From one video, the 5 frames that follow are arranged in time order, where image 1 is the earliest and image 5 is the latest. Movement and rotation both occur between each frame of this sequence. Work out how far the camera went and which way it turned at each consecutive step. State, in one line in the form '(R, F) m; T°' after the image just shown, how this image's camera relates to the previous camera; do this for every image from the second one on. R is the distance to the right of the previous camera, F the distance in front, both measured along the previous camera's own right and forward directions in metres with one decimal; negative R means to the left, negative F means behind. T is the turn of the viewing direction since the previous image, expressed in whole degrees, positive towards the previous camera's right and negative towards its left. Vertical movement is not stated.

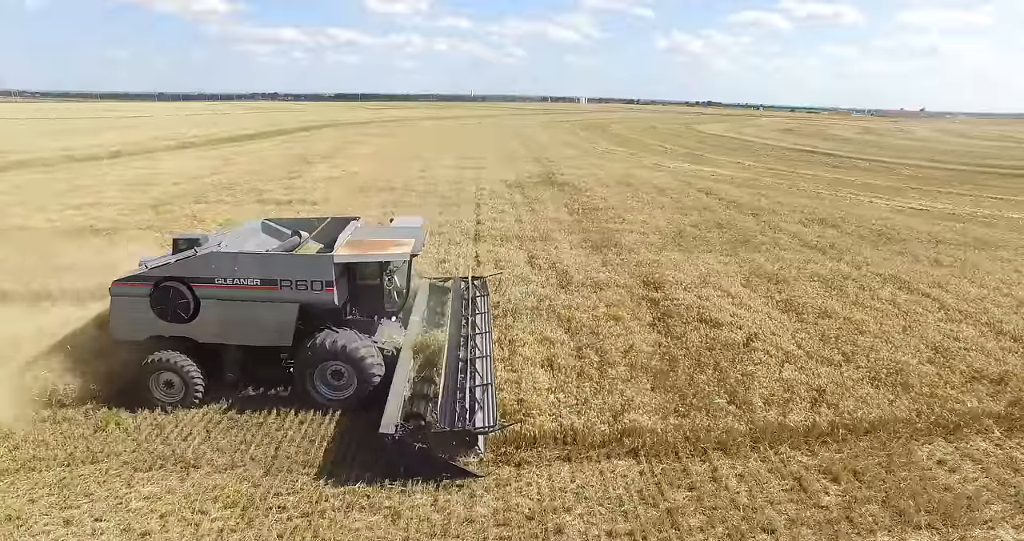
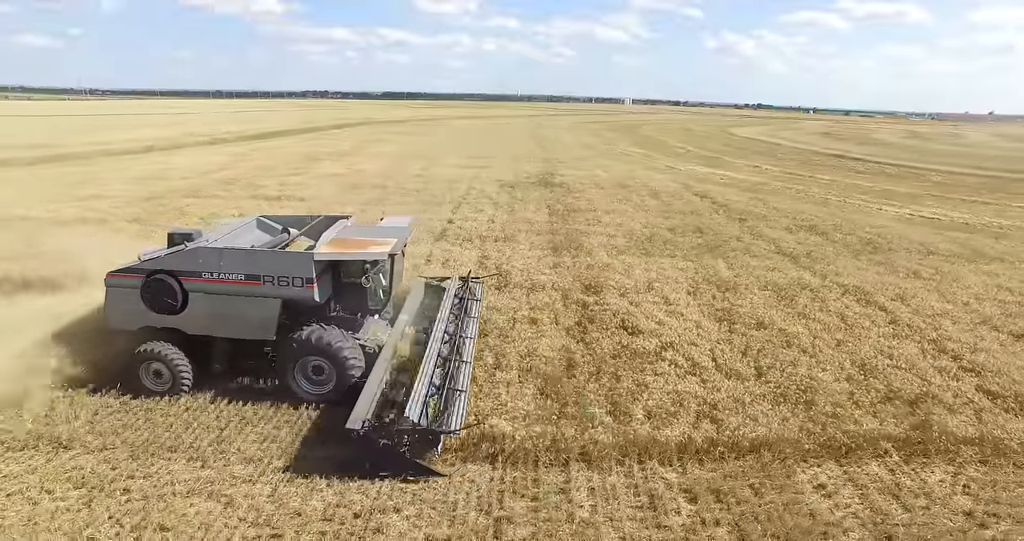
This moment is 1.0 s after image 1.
(+1.8, +0.1) m; -4°
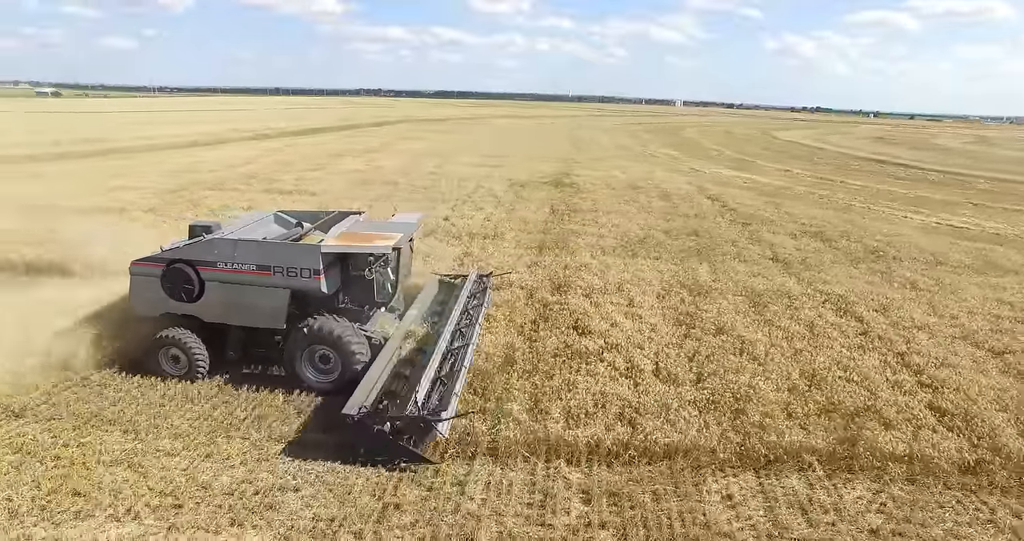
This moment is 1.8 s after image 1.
(+1.3, 0.0) m; -5°
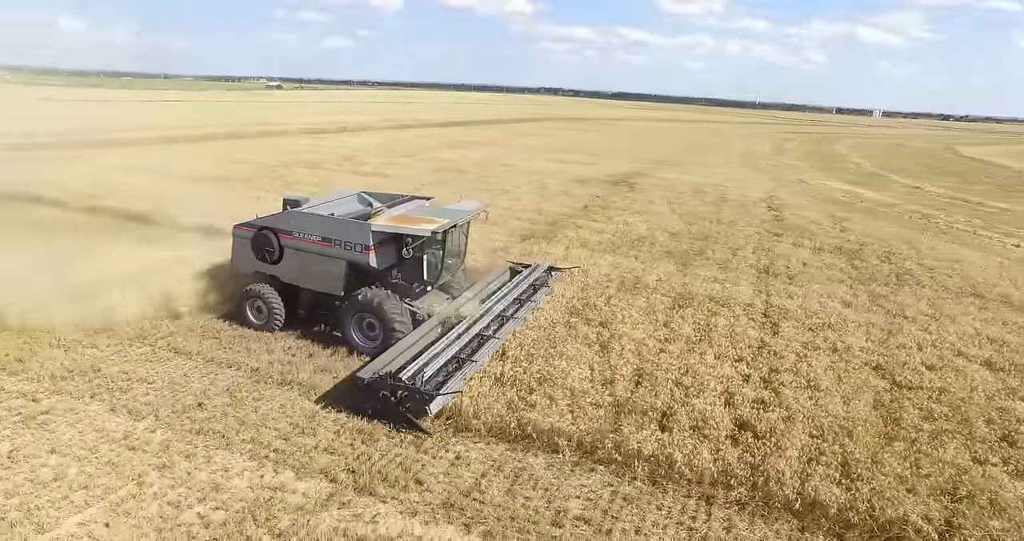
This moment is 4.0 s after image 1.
(+4.0, -0.1) m; -16°
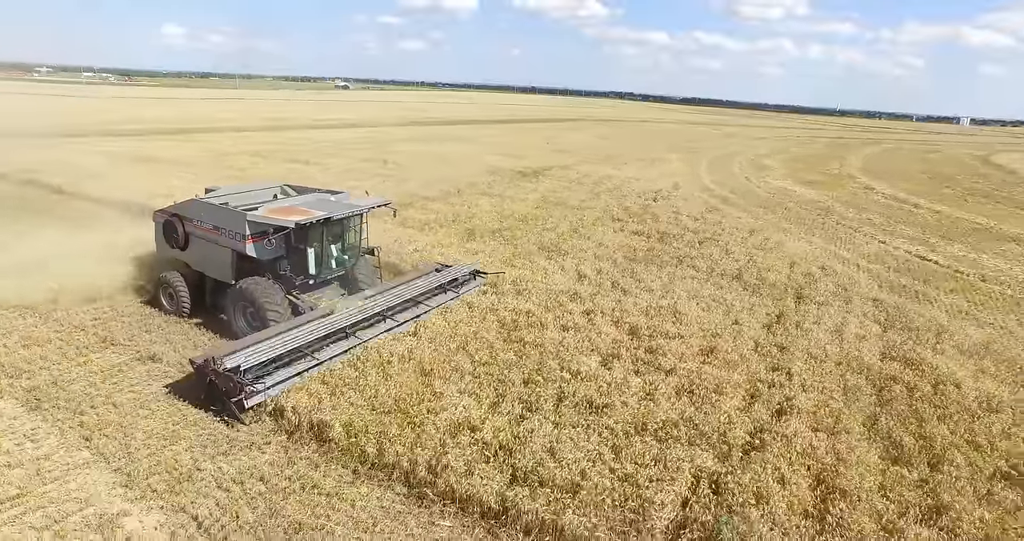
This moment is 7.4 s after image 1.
(+5.6, -0.6) m; -7°
